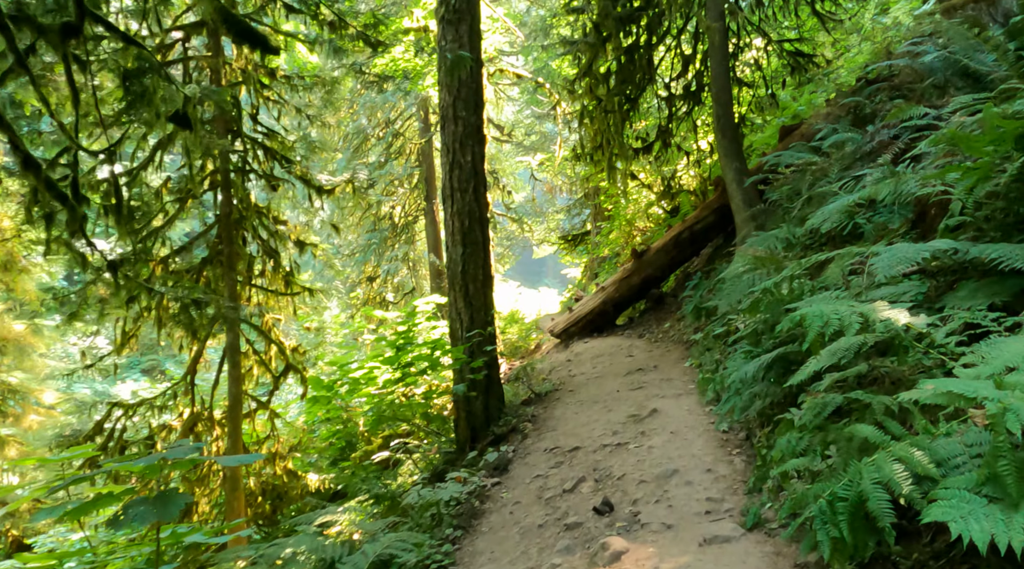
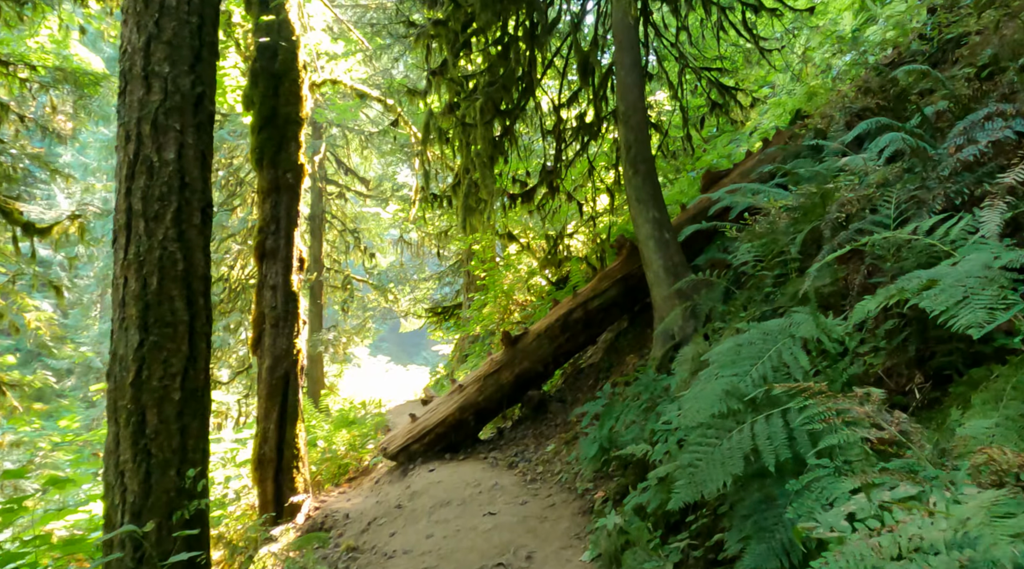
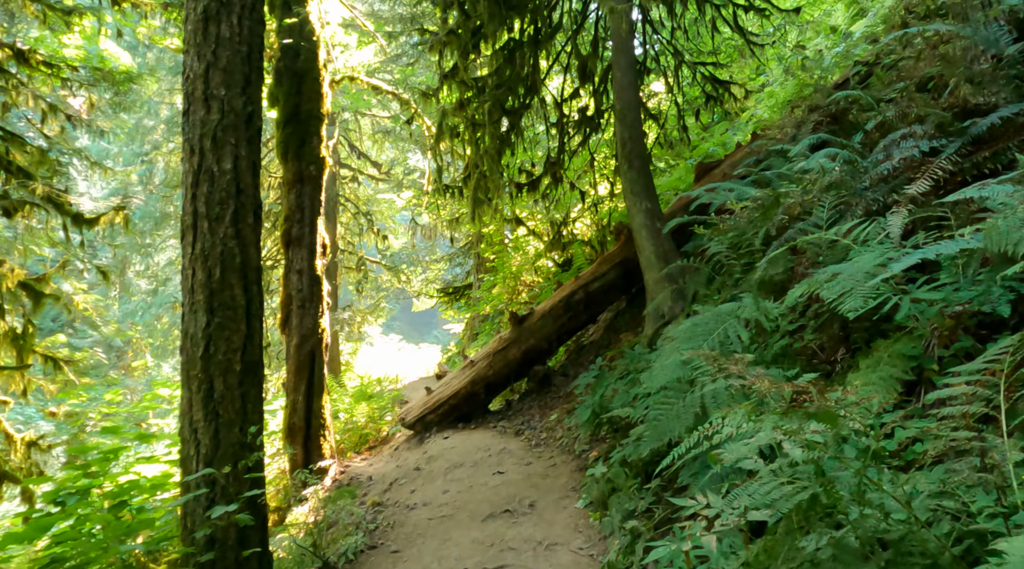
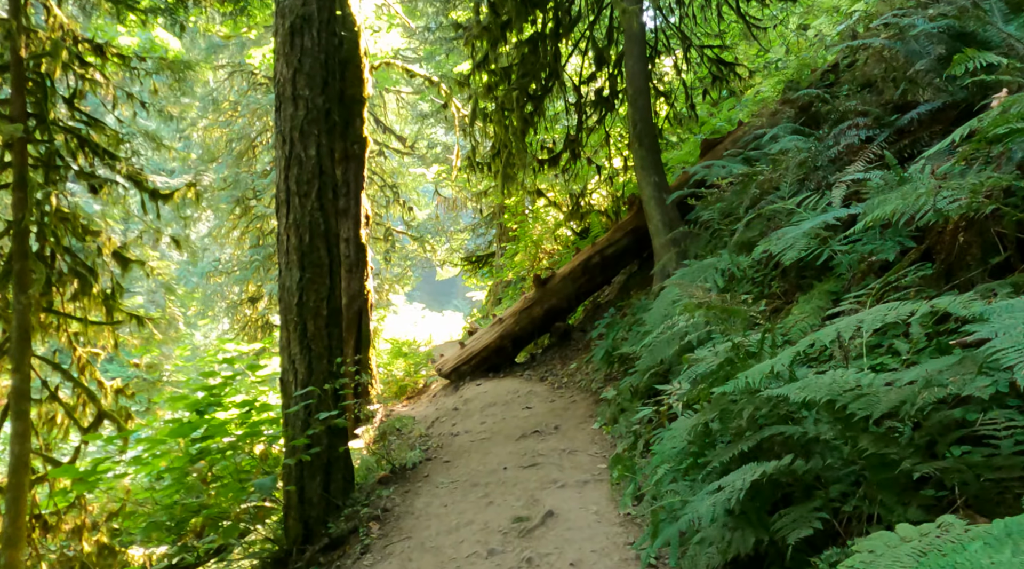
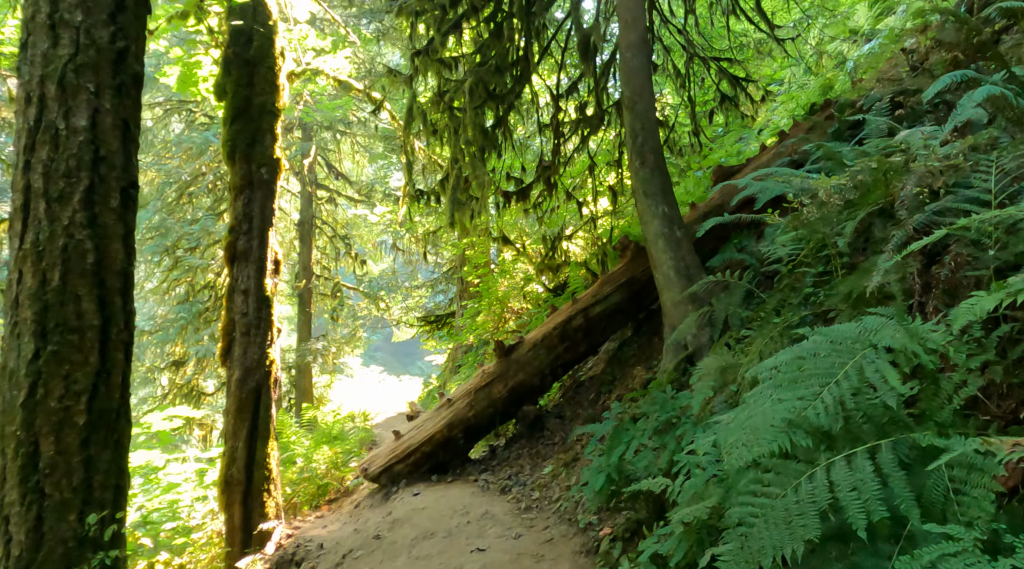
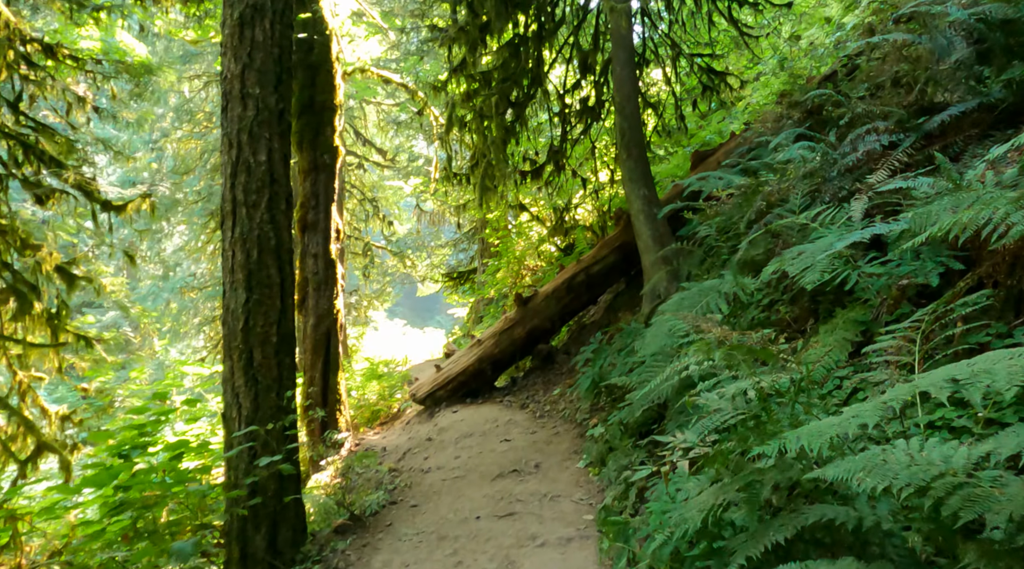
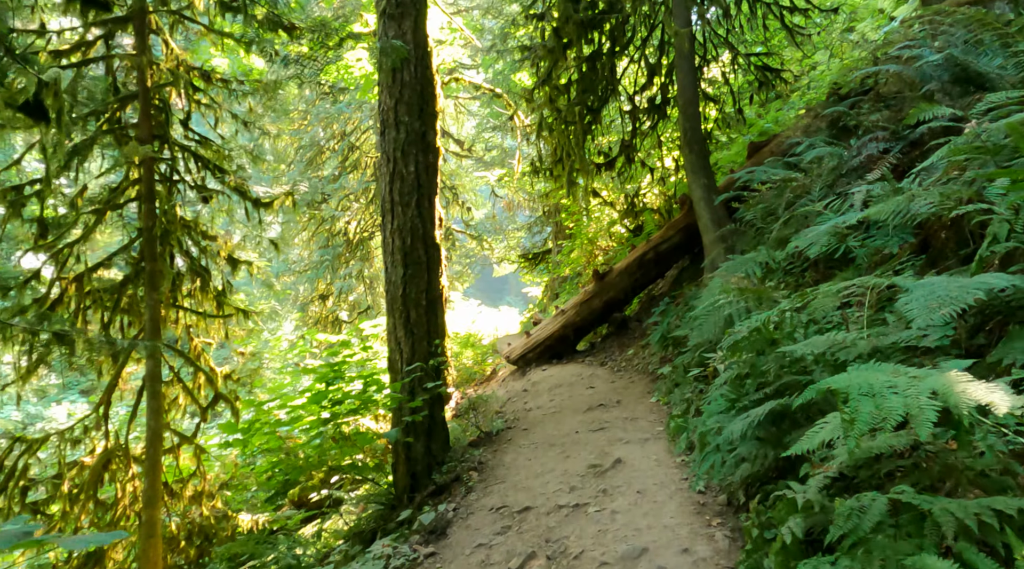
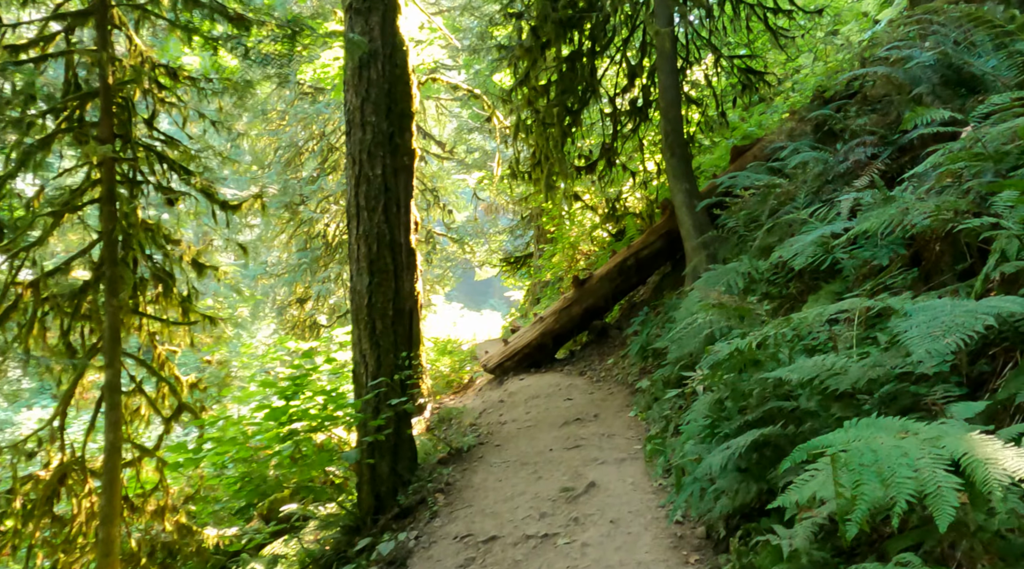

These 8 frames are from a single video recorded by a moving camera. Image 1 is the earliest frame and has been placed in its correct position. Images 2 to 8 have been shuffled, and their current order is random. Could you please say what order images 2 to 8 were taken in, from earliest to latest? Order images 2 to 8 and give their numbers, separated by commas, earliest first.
7, 8, 4, 6, 3, 2, 5
